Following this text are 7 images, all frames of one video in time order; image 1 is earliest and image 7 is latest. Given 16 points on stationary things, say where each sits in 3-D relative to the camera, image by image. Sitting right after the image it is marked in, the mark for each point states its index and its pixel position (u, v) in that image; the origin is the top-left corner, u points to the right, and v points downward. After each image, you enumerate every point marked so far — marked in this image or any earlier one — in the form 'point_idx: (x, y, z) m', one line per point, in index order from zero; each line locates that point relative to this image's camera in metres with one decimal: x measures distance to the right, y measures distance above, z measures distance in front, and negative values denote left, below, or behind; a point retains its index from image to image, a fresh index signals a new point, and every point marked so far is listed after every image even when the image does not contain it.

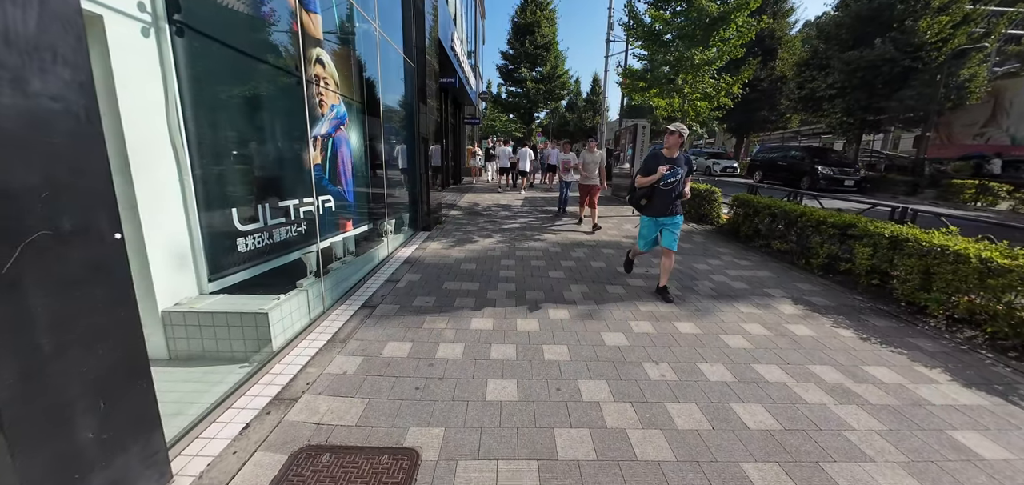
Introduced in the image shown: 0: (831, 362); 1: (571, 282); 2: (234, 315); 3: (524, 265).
0: (+2.7, -1.0, +3.3) m
1: (+0.7, -0.5, +4.9) m
2: (-2.2, -0.6, +3.1) m
3: (+0.2, -0.3, +5.6) m
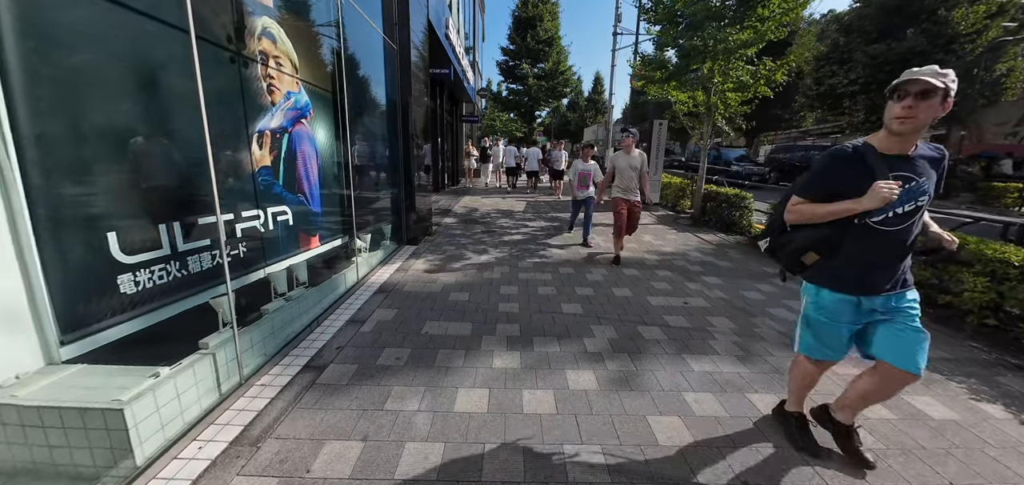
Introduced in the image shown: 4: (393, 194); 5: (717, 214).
0: (+2.7, -1.3, +2.1) m
1: (+0.8, -0.8, +3.8) m
2: (-2.2, -0.8, +1.9) m
3: (+0.2, -0.6, +4.5) m
4: (-1.9, +0.8, +6.3) m
5: (+4.5, +0.6, +8.5) m
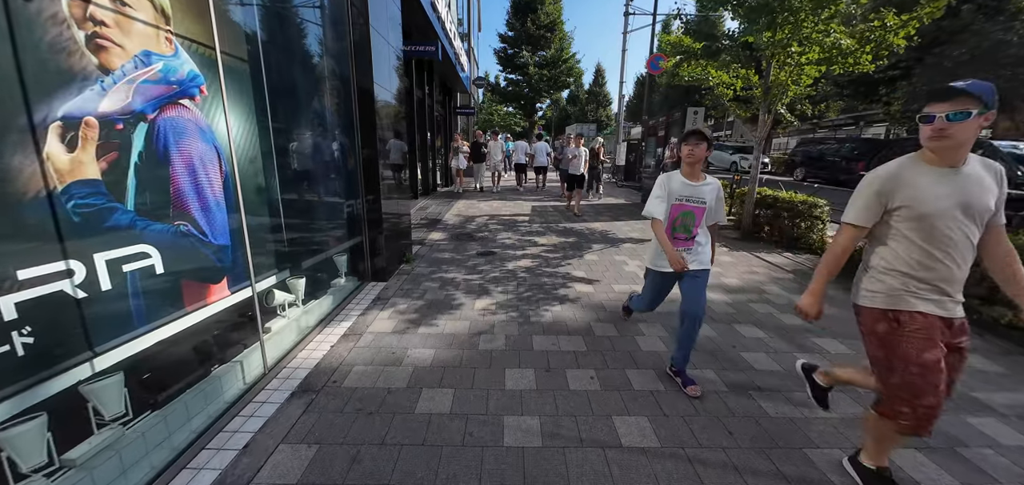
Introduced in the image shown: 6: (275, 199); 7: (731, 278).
0: (+2.8, -1.7, +0.4) m
1: (+0.9, -1.2, +2.0) m
2: (-2.1, -1.3, +0.1) m
3: (+0.3, -1.0, +2.7) m
4: (-1.8, +0.4, +4.4) m
5: (+4.6, +0.3, +6.7) m
6: (-2.2, +0.4, +3.8) m
7: (+2.8, -0.5, +4.9) m
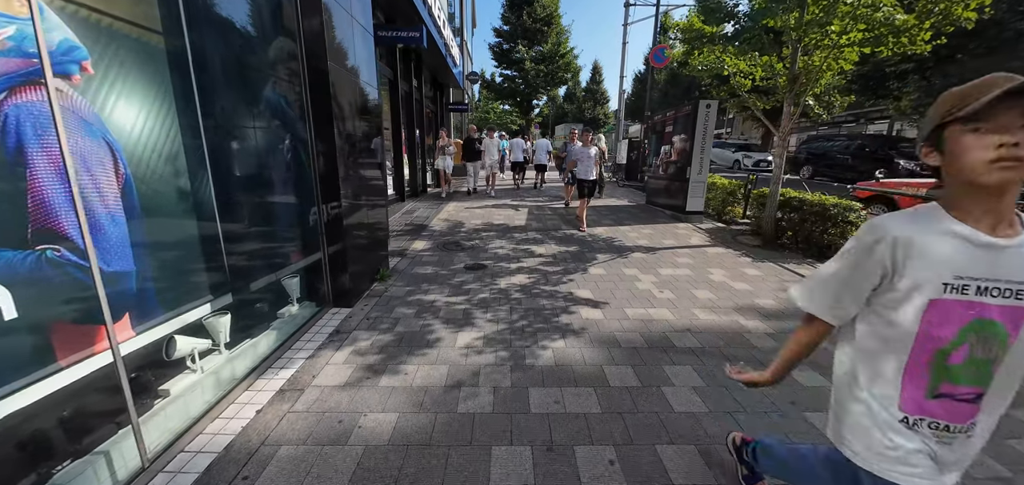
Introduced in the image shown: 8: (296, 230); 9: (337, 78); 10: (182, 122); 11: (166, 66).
0: (+2.8, -1.9, -0.4) m
1: (+0.8, -1.3, +1.2) m
2: (-2.1, -1.5, -0.6) m
3: (+0.2, -1.1, +1.9) m
4: (-1.9, +0.2, +3.6) m
5: (+4.5, +0.2, +6.0) m
6: (-2.3, +0.2, +3.0) m
7: (+2.7, -0.6, +4.1) m
8: (-2.2, +0.1, +3.9) m
9: (-1.7, +1.6, +3.8) m
10: (-2.4, +0.9, +2.8) m
11: (-2.5, +1.3, +2.7) m
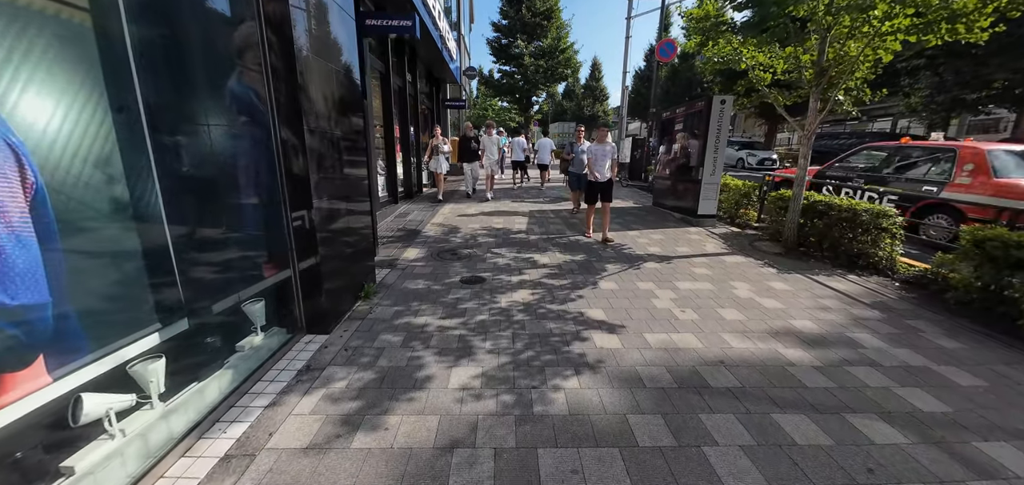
0: (+2.8, -2.0, -0.9) m
1: (+0.8, -1.5, +0.7) m
2: (-2.1, -1.6, -1.1) m
3: (+0.3, -1.3, +1.4) m
4: (-1.9, +0.1, +3.1) m
5: (+4.5, +0.1, +5.5) m
6: (-2.3, +0.1, +2.4) m
7: (+2.7, -0.7, +3.7) m
8: (-2.1, 0.0, +3.4) m
9: (-1.7, +1.5, +3.3) m
10: (-2.4, +0.7, +2.3) m
11: (-2.4, +1.2, +2.2) m
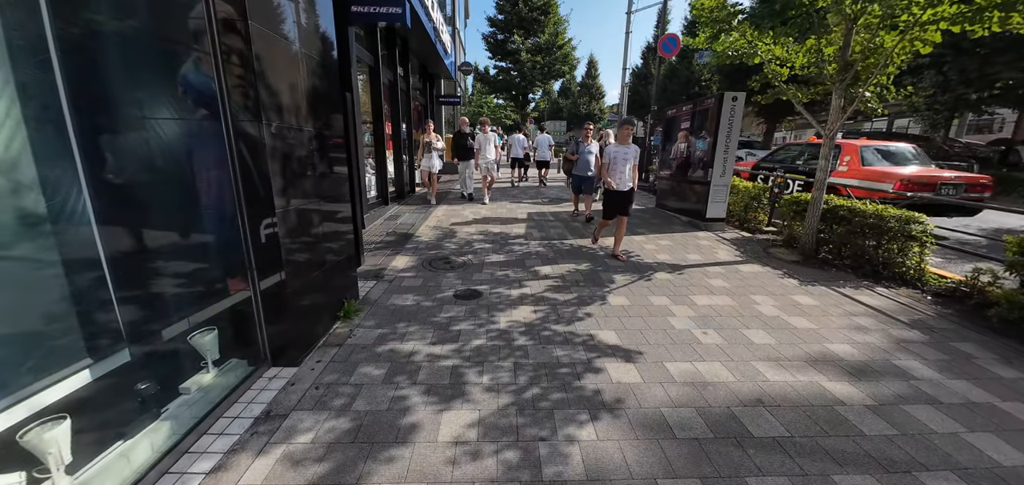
0: (+2.9, -2.1, -1.3) m
1: (+0.9, -1.6, +0.3) m
2: (-2.0, -1.8, -1.6) m
3: (+0.3, -1.4, +1.0) m
4: (-1.9, 0.0, +2.7) m
5: (+4.5, 0.0, +5.1) m
6: (-2.3, 0.0, +2.0) m
7: (+2.7, -0.8, +3.2) m
8: (-2.1, -0.1, +2.9) m
9: (-1.7, +1.4, +2.8) m
10: (-2.4, +0.6, +1.8) m
11: (-2.4, +1.1, +1.7) m
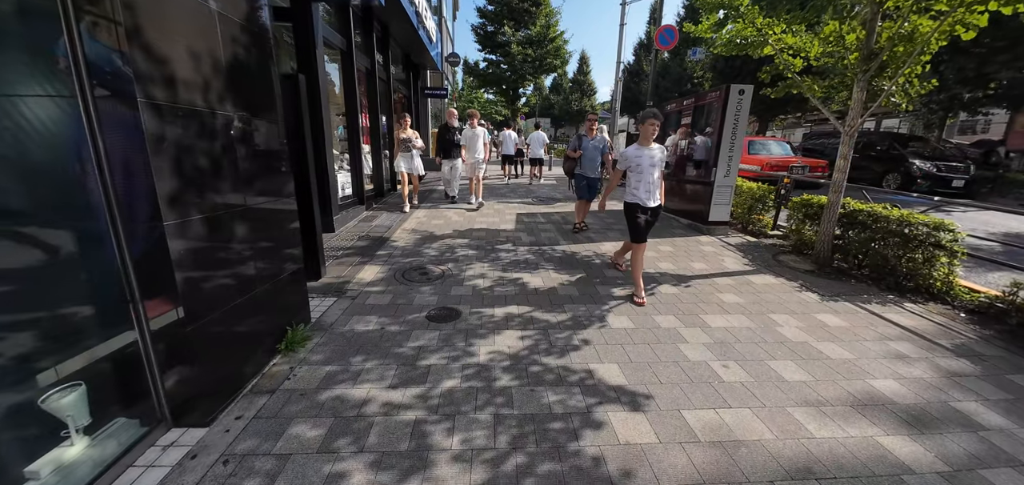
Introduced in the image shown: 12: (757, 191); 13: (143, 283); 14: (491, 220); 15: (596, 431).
0: (+2.9, -2.3, -1.8) m
1: (+0.8, -1.7, -0.3) m
2: (-2.0, -1.9, -2.2) m
3: (+0.2, -1.5, +0.4) m
4: (-2.0, -0.1, +2.0) m
5: (+4.3, -0.2, +4.6) m
6: (-2.4, -0.1, +1.3) m
7: (+2.6, -1.0, +2.7) m
8: (-2.3, -0.2, +2.2) m
9: (-1.8, +1.3, +2.1) m
10: (-2.4, +0.5, +1.1) m
11: (-2.5, +1.0, +1.1) m
12: (+4.2, +0.9, +6.7) m
13: (-1.9, -0.2, +2.2) m
14: (-0.4, +0.4, +6.8) m
15: (+0.5, -1.0, +2.1) m
